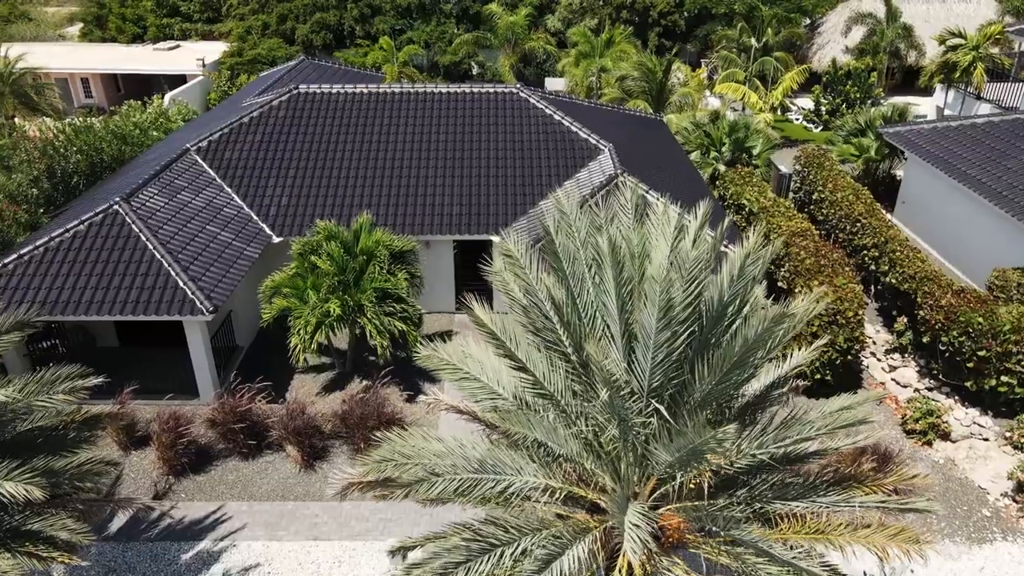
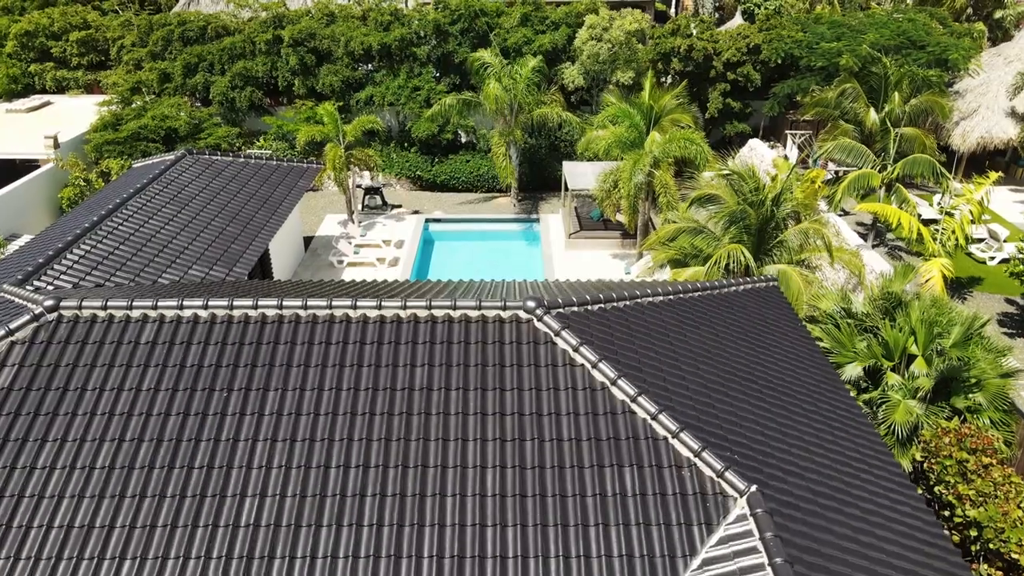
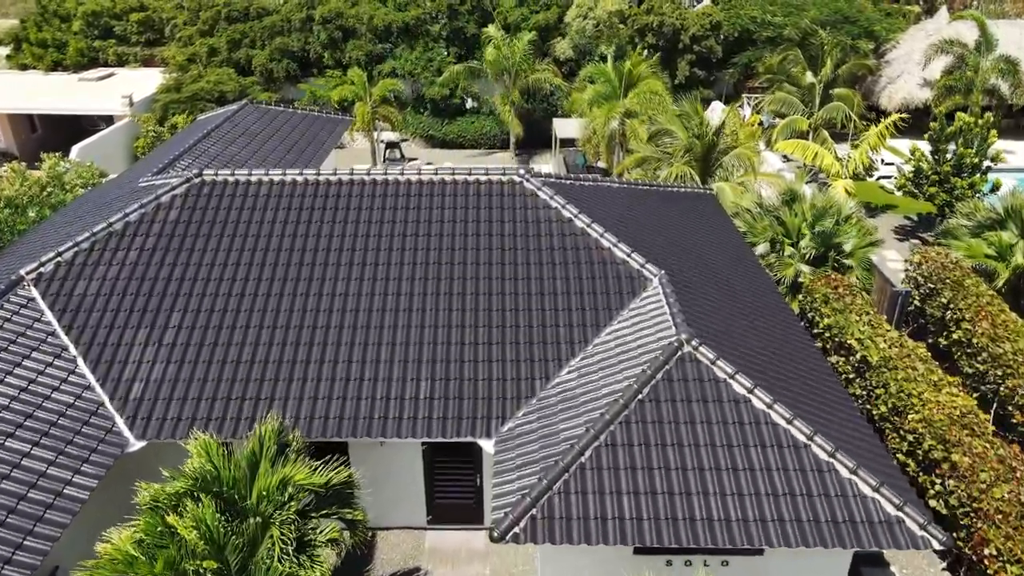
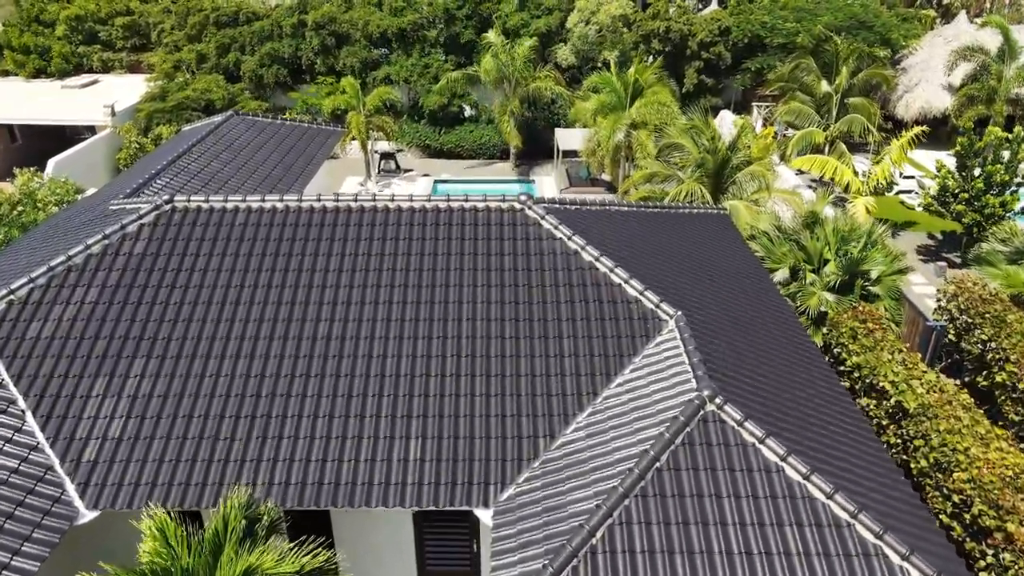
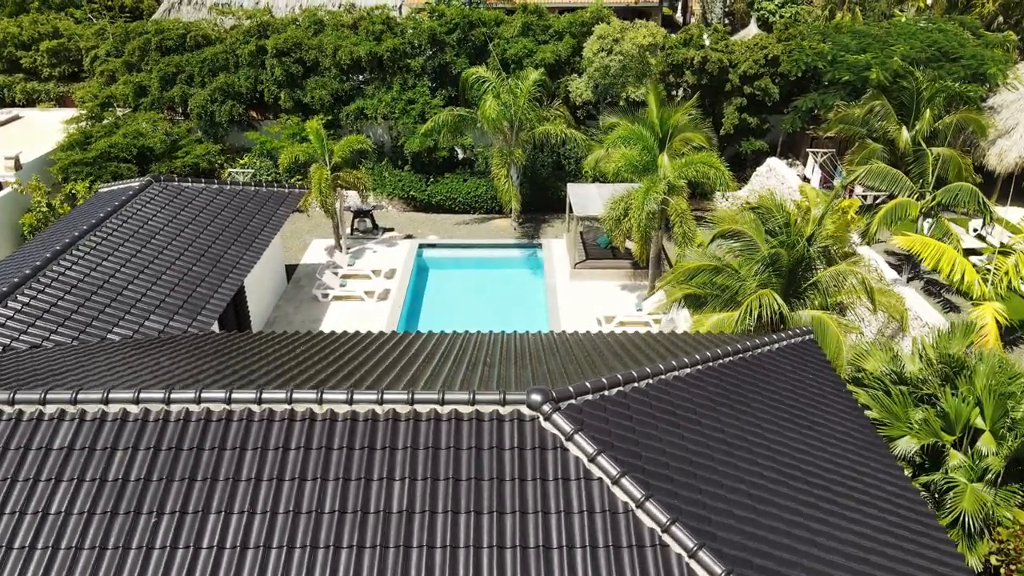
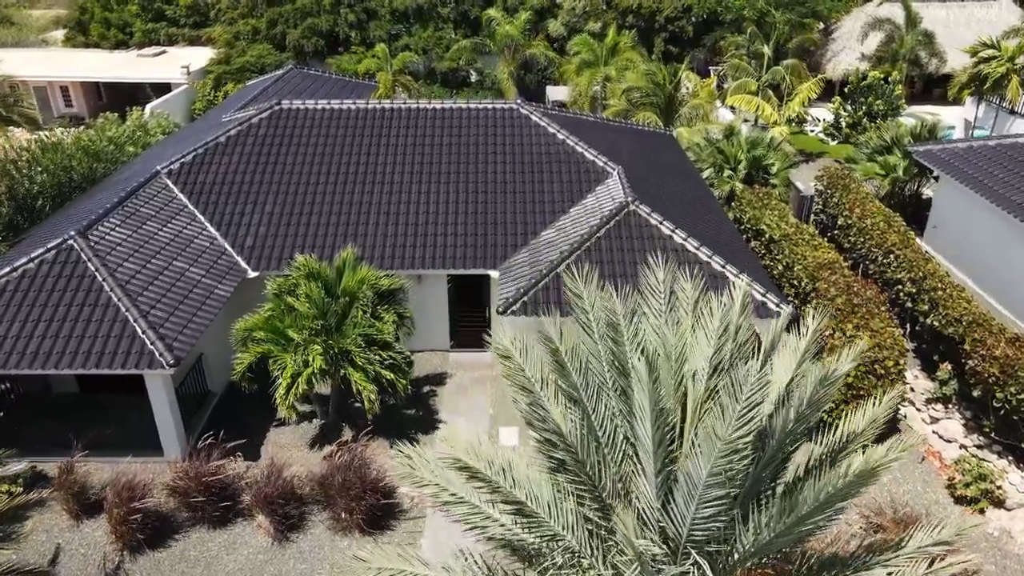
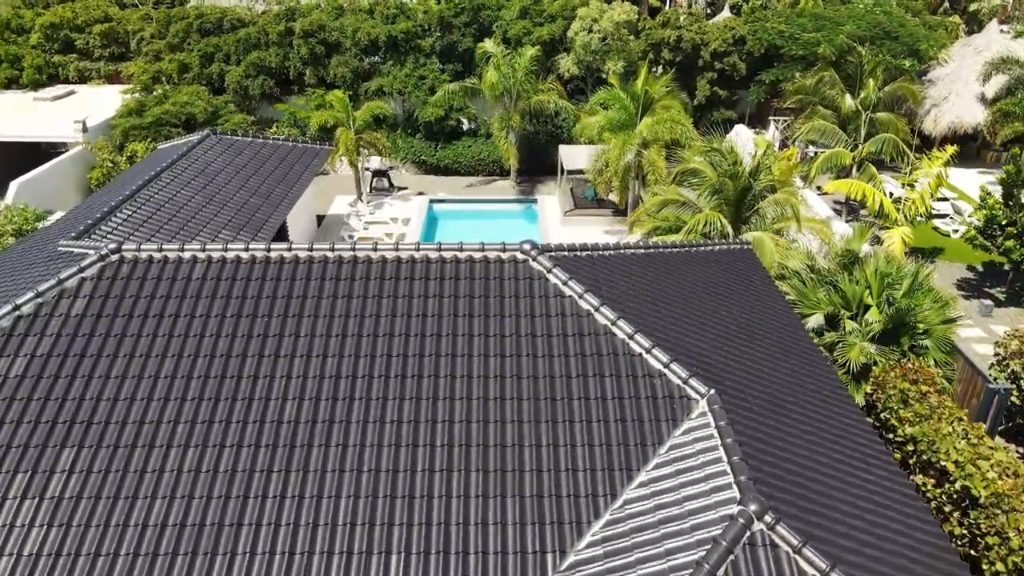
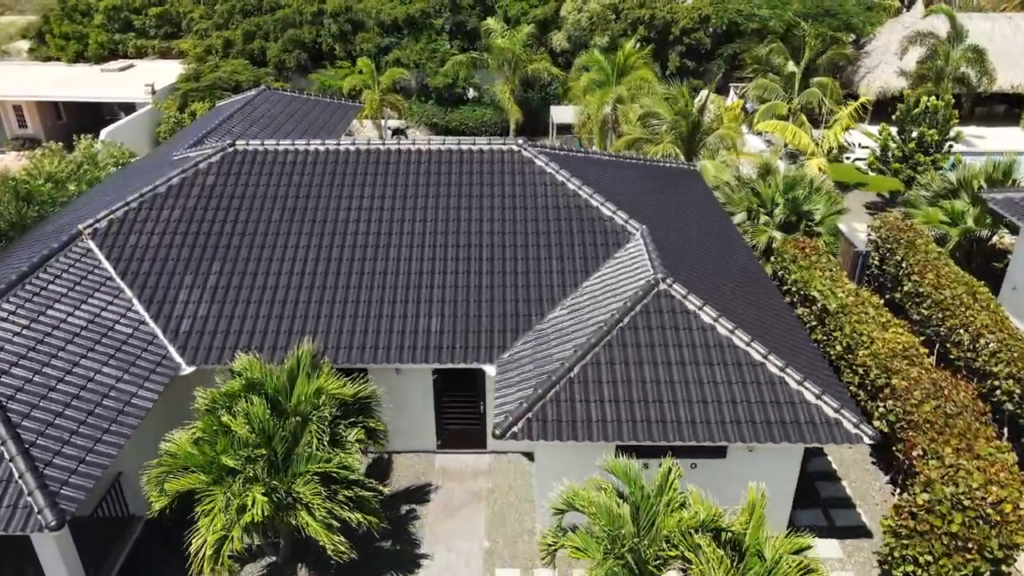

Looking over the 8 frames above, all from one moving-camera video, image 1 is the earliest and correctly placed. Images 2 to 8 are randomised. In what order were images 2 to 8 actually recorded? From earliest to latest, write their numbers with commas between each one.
6, 8, 3, 4, 7, 2, 5
